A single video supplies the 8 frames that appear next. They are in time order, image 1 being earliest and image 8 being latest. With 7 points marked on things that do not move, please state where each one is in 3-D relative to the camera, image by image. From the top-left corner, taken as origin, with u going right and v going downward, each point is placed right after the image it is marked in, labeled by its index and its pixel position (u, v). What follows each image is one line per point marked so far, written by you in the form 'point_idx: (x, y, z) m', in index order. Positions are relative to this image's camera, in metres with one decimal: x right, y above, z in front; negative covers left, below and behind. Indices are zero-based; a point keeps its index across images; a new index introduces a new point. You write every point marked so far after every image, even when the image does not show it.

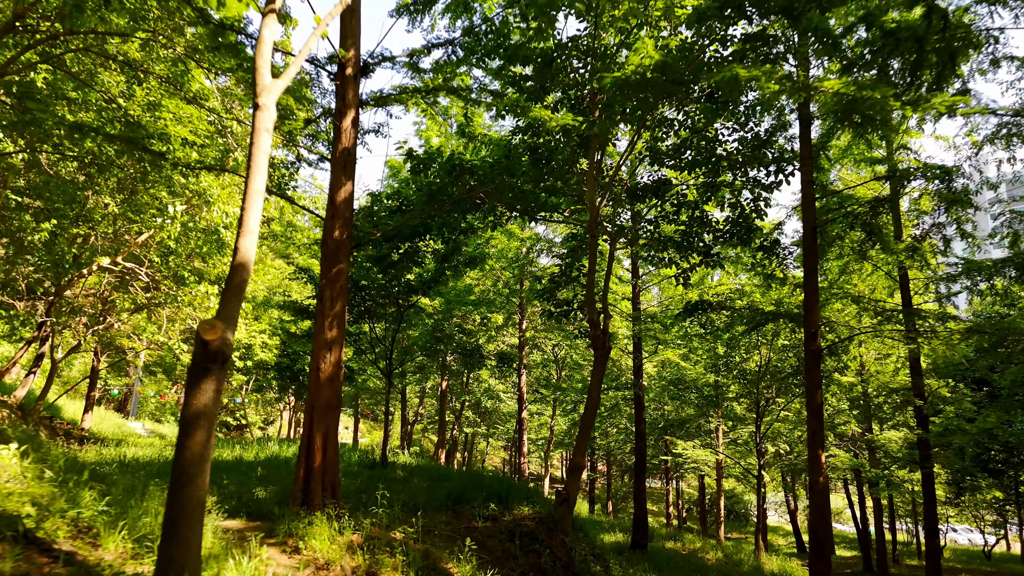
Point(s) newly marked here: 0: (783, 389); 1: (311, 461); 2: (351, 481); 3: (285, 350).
0: (+5.1, -1.9, +13.2) m
1: (-1.4, -1.2, +4.9) m
2: (-1.6, -1.9, +7.0) m
3: (-4.5, -1.2, +14.0) m
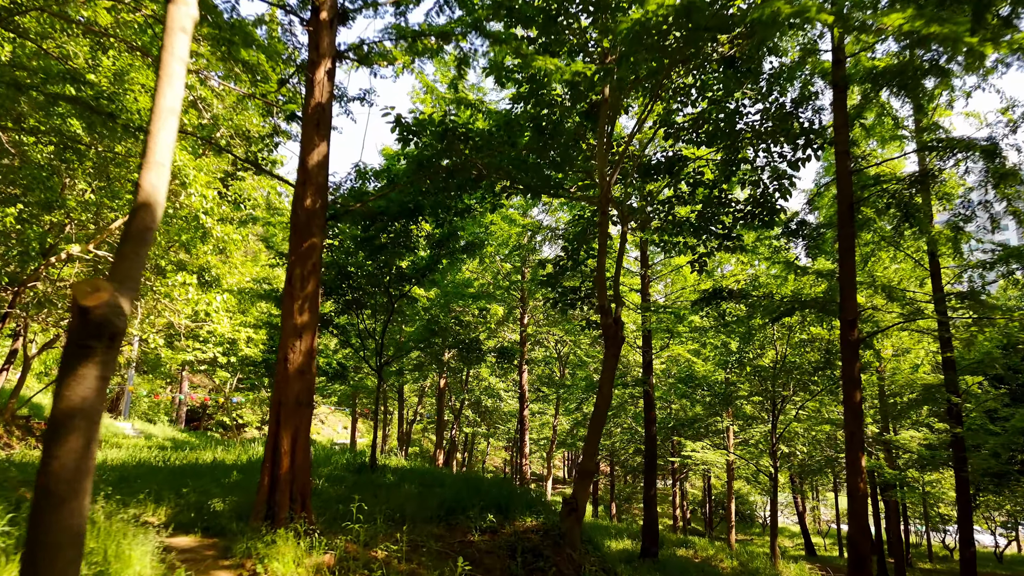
0: (+5.1, -1.7, +12.5) m
1: (-1.4, -1.1, +4.2) m
2: (-1.6, -1.8, +6.3) m
3: (-4.5, -1.1, +13.3) m
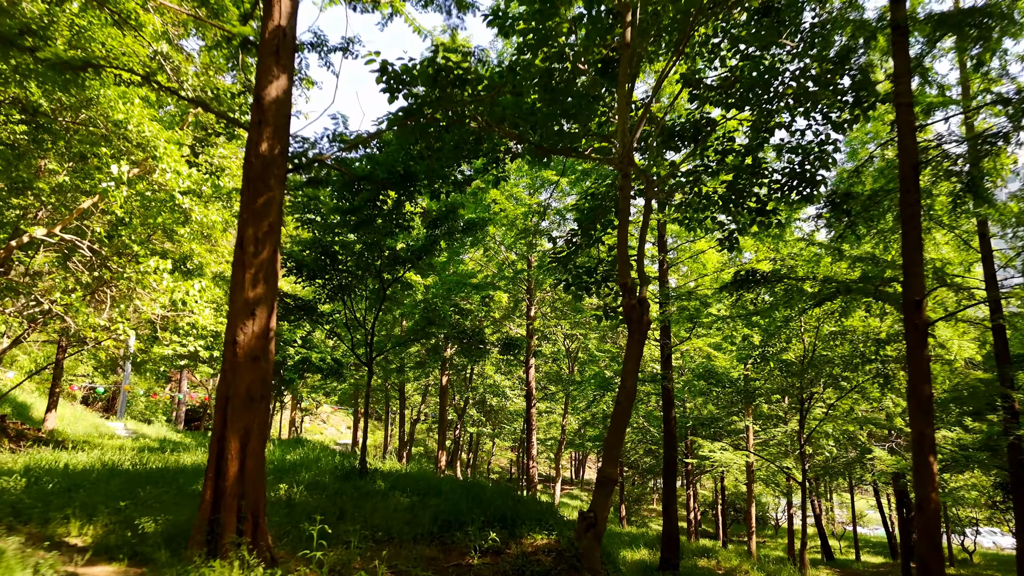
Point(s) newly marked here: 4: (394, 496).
0: (+5.2, -1.5, +11.6) m
1: (-1.4, -0.9, +3.3) m
2: (-1.5, -1.6, +5.4) m
3: (-4.4, -0.9, +12.4) m
4: (-1.0, -1.8, +6.0) m
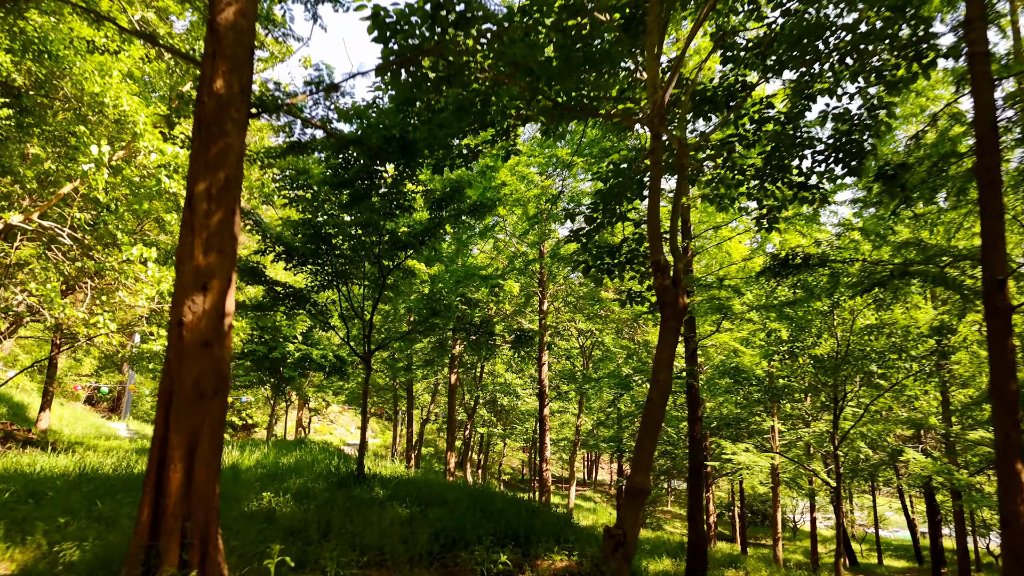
0: (+5.4, -1.4, +10.8) m
1: (-1.3, -0.8, +2.6) m
2: (-1.5, -1.5, +4.7) m
3: (-4.2, -0.8, +11.8) m
4: (-0.9, -1.6, +5.3) m
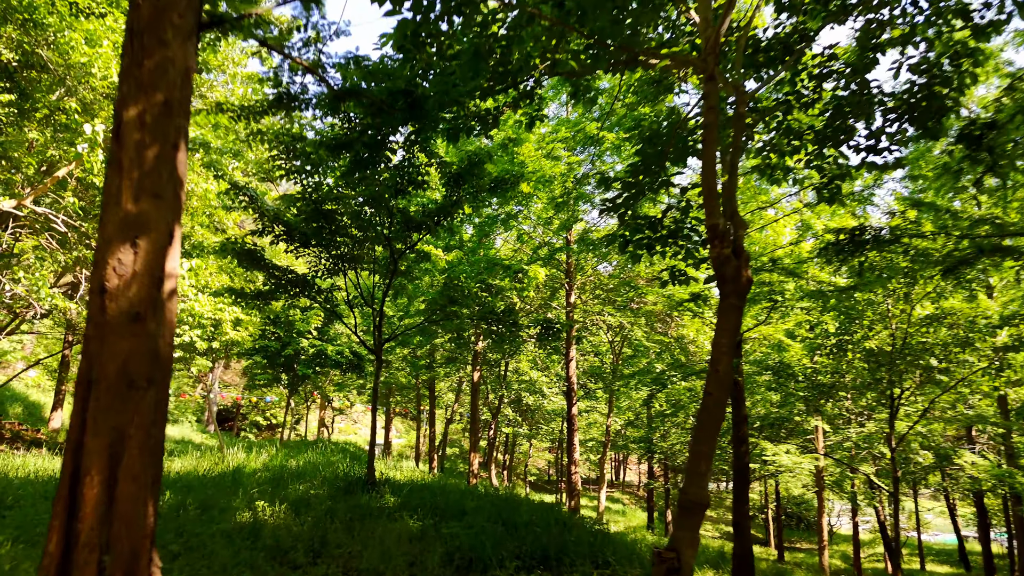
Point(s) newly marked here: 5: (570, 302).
0: (+5.7, -1.2, +9.9) m
1: (-1.2, -0.6, +2.0) m
2: (-1.3, -1.4, +4.1) m
3: (-3.8, -0.7, +11.2) m
4: (-0.7, -1.5, +4.6) m
5: (+0.9, -0.2, +11.2) m
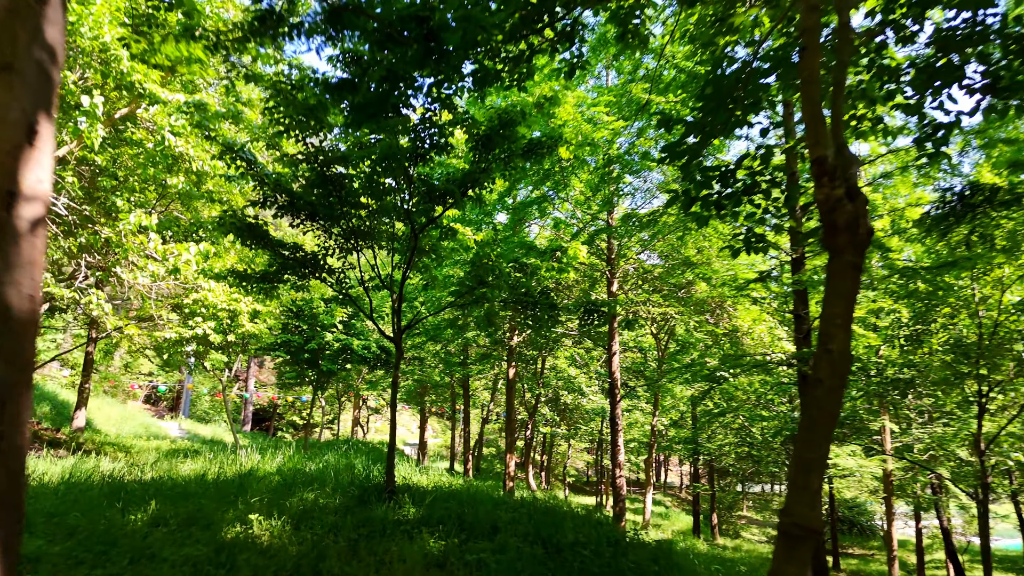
0: (+6.2, -1.0, +8.8) m
1: (-1.1, -0.5, +1.2) m
2: (-1.1, -1.2, +3.3) m
3: (-3.2, -0.6, +10.6) m
4: (-0.5, -1.3, +3.8) m
5: (+1.5, 0.0, +10.4) m
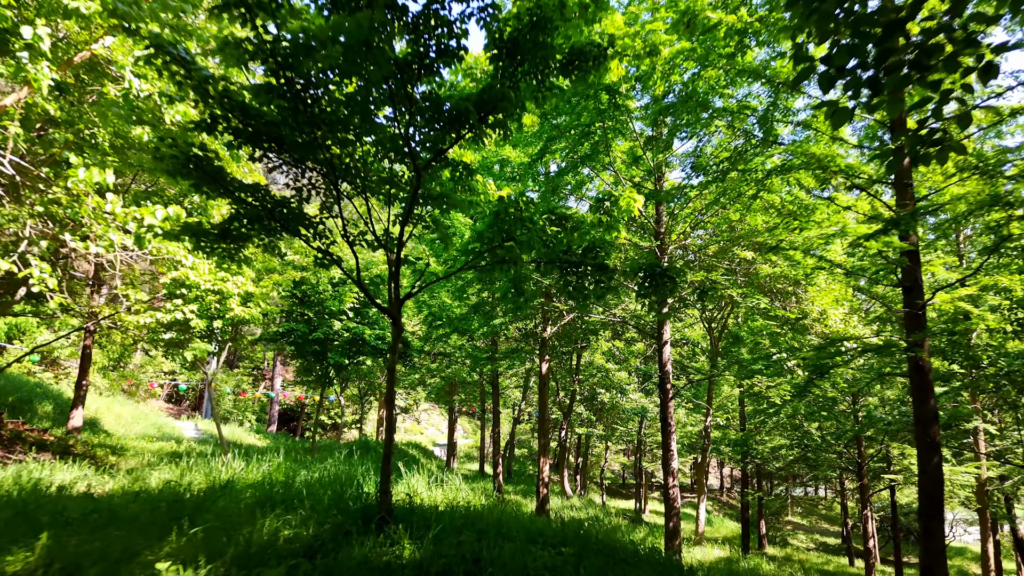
0: (+6.6, -0.7, +7.1) m
1: (-1.1, -0.2, -0.1) m
2: (-1.0, -1.0, +2.0) m
3: (-2.8, -0.3, +9.3) m
4: (-0.3, -1.1, +2.5) m
5: (+1.9, +0.2, +8.9) m
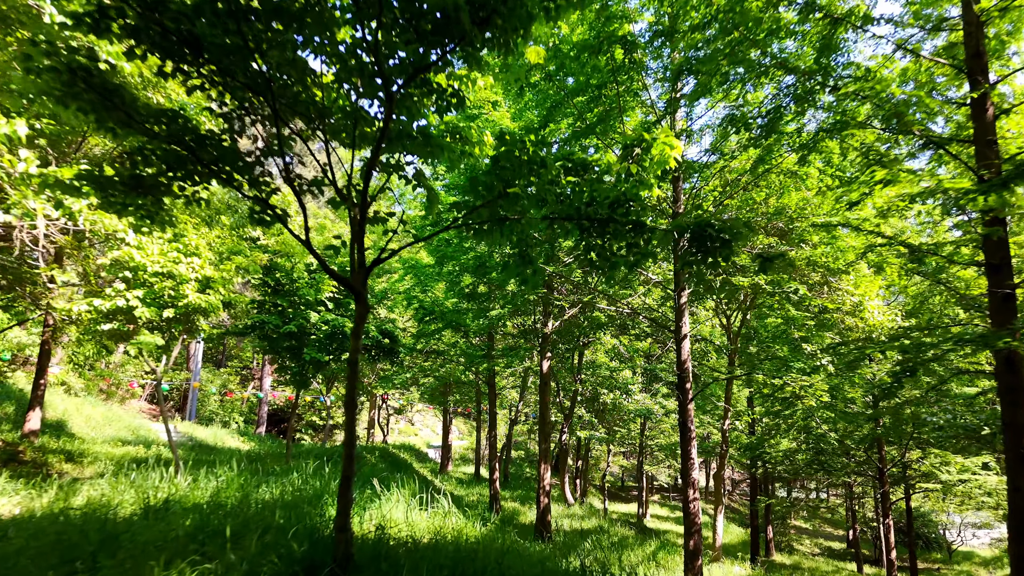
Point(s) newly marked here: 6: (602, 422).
0: (+6.6, -0.5, +6.2) m
1: (-1.1, -0.1, -1.1) m
2: (-0.9, -0.8, +1.0) m
3: (-2.8, -0.2, +8.3) m
4: (-0.3, -0.9, +1.5) m
5: (+1.9, +0.4, +7.9) m
6: (+2.5, -3.7, +19.4) m
